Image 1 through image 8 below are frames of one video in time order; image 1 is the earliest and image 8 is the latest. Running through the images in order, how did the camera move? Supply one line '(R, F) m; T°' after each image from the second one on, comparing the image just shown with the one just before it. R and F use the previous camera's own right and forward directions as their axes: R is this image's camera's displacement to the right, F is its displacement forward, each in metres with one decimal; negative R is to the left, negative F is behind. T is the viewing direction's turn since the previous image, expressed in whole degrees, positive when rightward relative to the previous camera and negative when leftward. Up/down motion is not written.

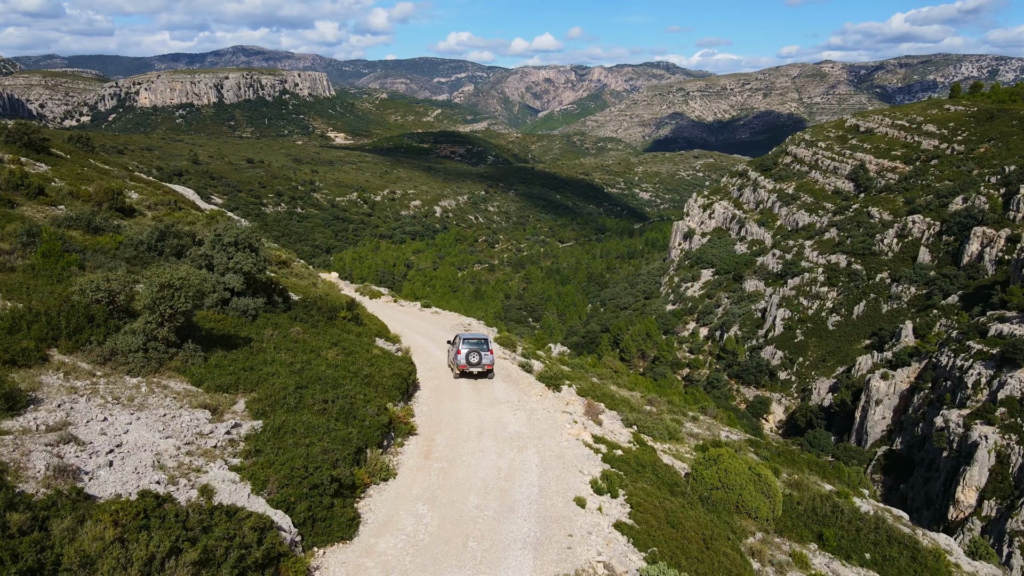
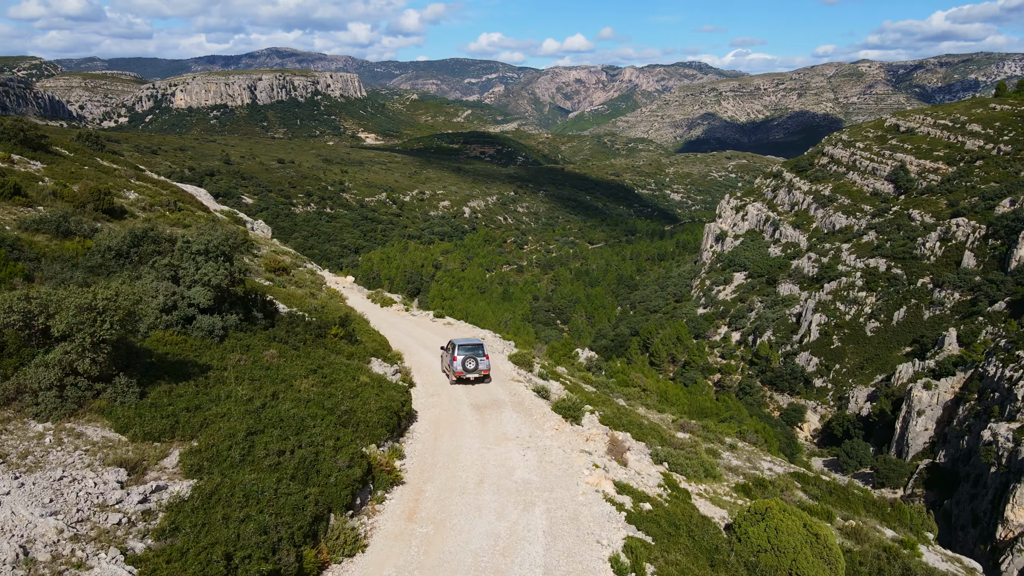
(+0.4, +2.6) m; -2°
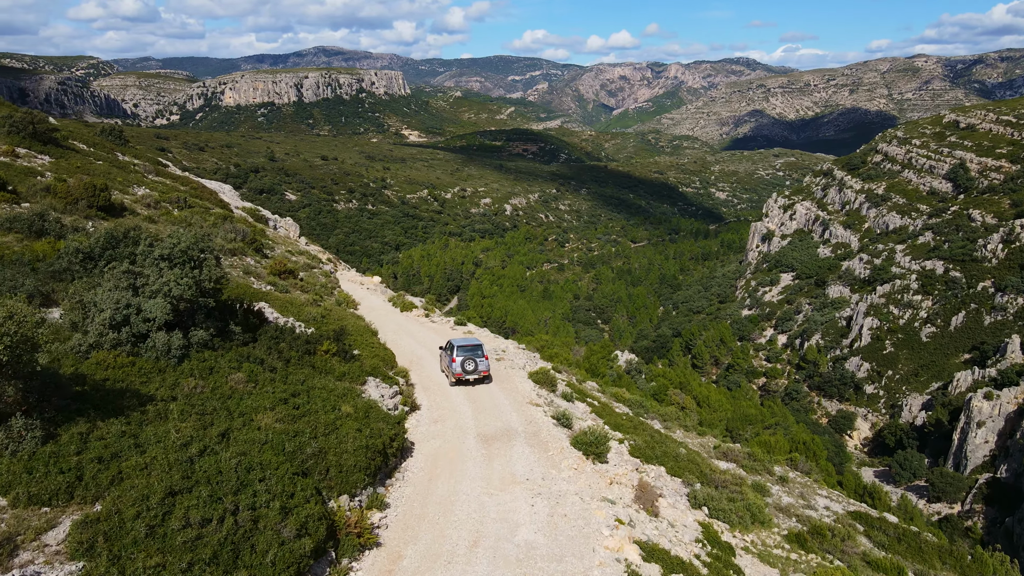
(+0.6, +2.5) m; -3°
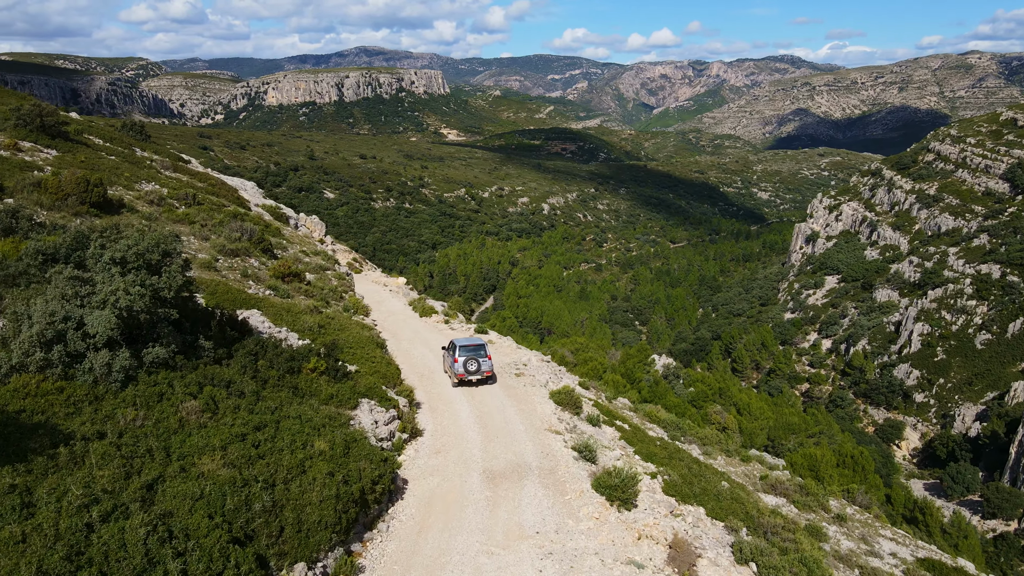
(+0.4, +2.3) m; -3°
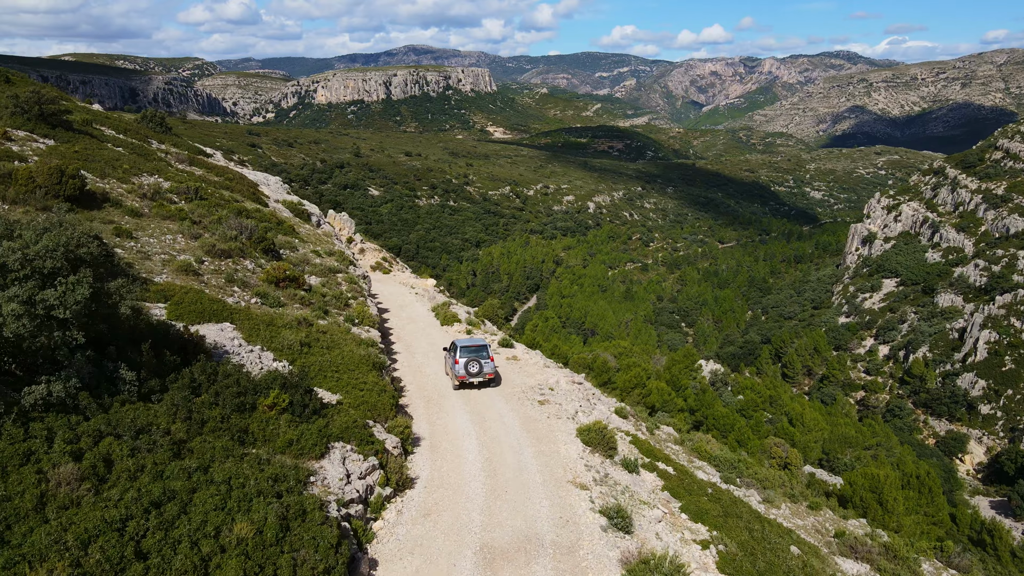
(+0.5, +3.2) m; -4°
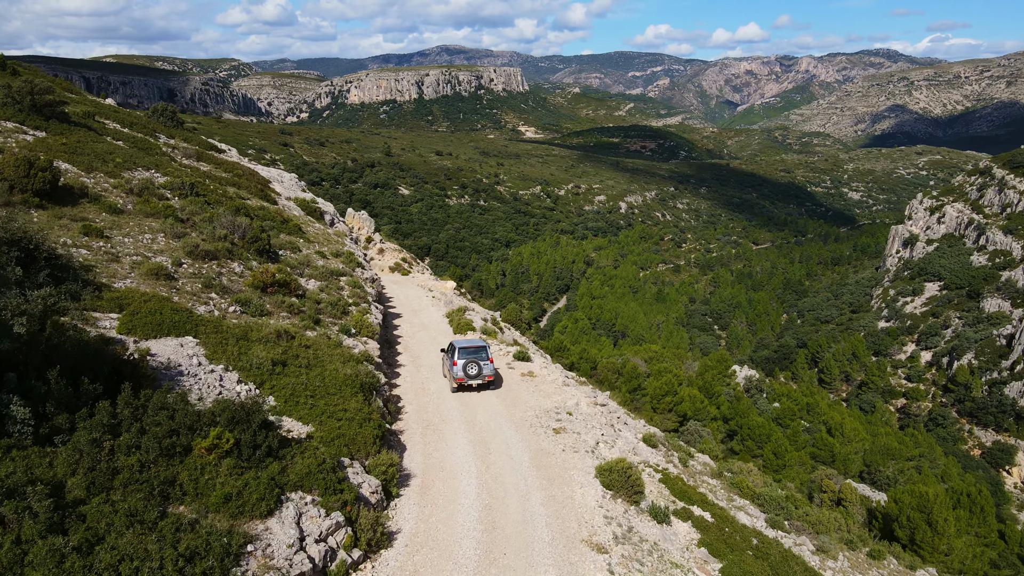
(+0.4, +2.4) m; -2°
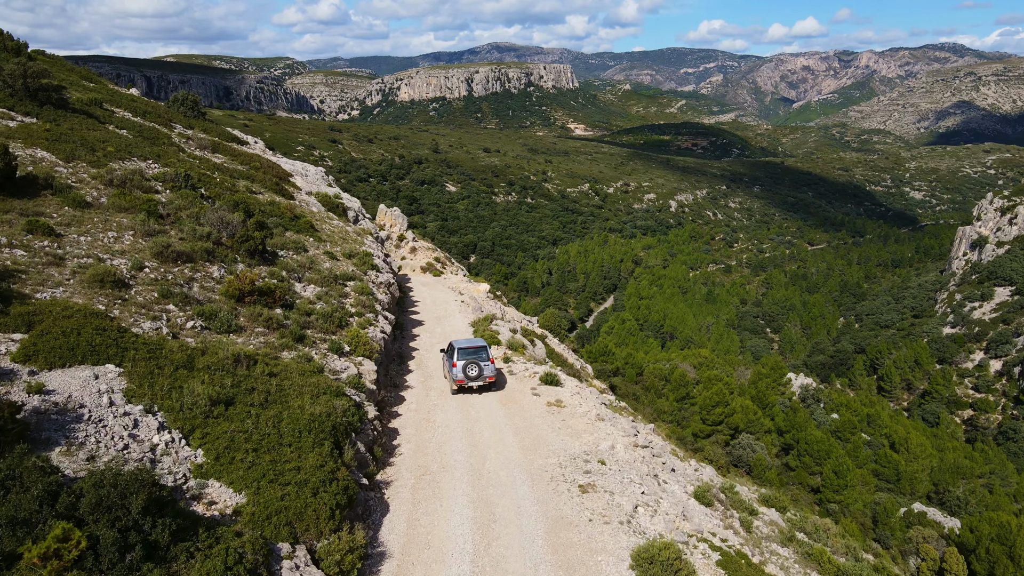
(+0.5, +3.2) m; -4°
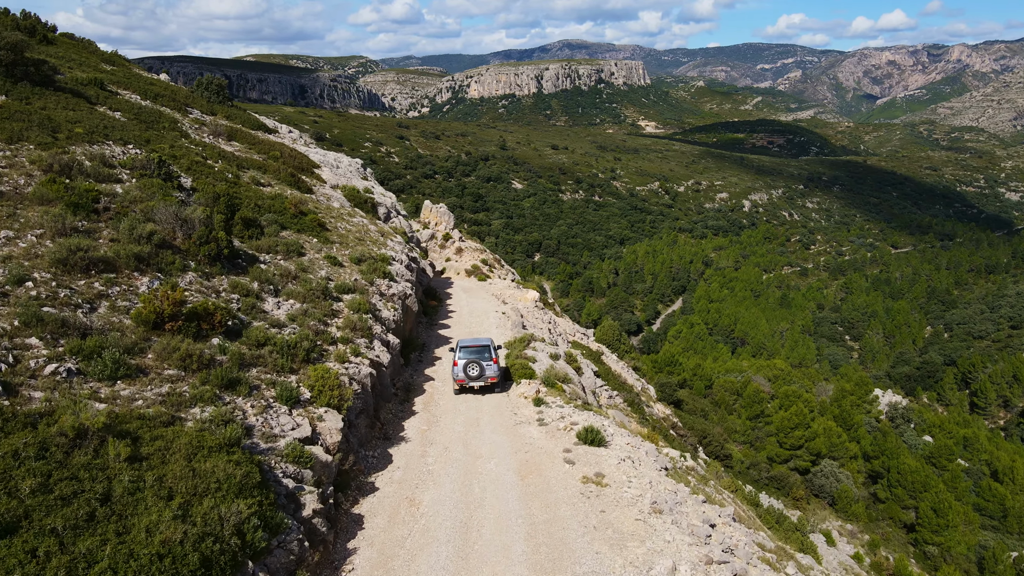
(+0.7, +4.7) m; -5°
